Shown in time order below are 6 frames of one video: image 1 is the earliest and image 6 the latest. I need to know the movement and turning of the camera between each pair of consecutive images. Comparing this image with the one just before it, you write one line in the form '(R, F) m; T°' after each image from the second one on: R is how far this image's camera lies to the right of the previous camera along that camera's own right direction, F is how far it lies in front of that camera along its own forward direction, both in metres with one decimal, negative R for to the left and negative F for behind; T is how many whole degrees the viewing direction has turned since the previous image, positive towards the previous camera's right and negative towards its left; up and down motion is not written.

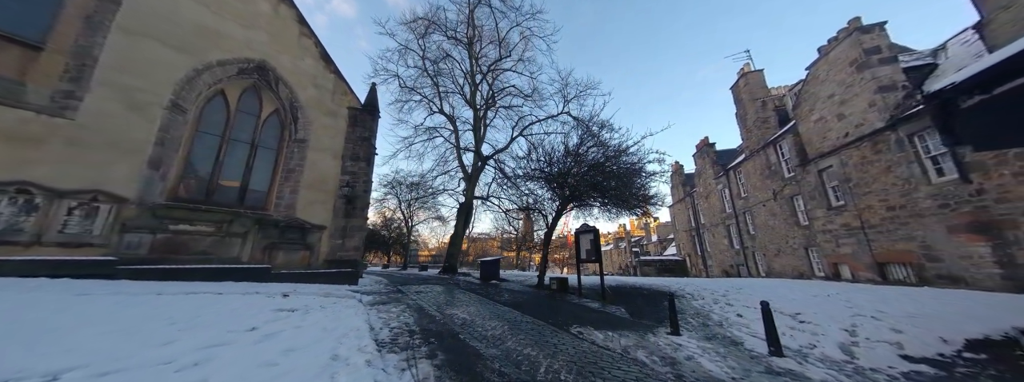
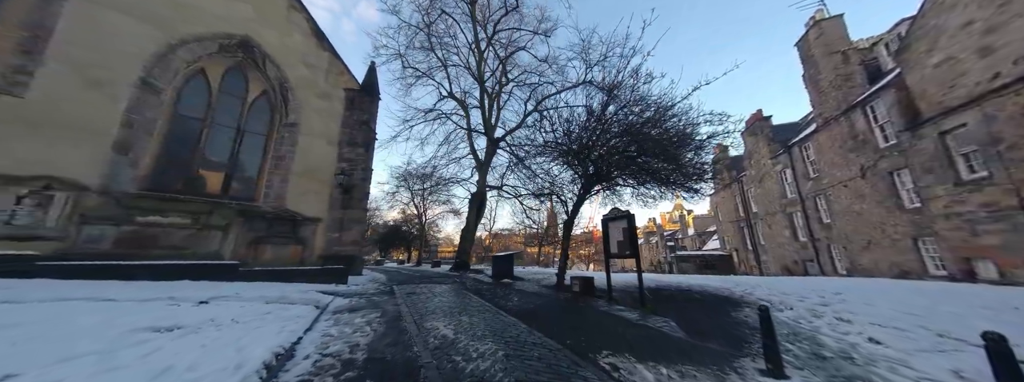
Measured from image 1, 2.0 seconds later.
(+0.3, +1.4) m; -5°
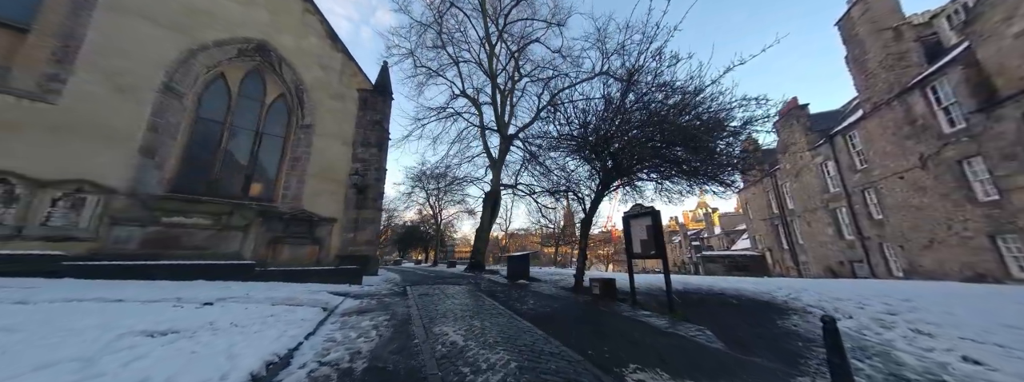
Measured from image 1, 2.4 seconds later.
(0.0, +0.3) m; -3°
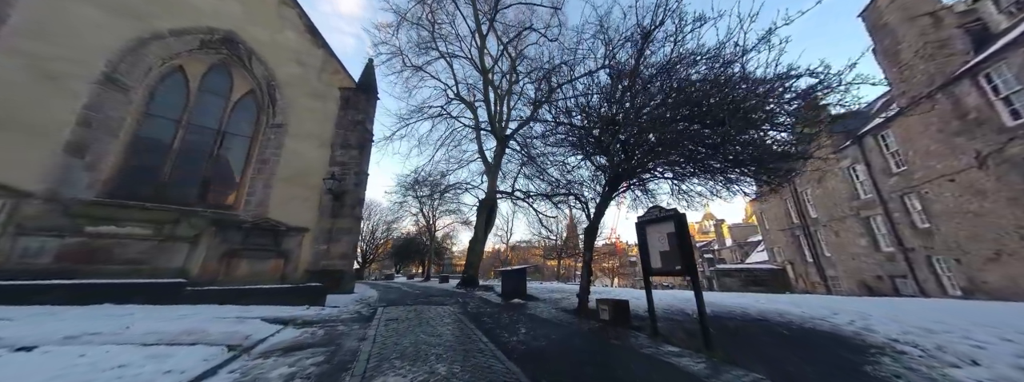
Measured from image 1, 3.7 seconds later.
(+0.3, +1.0) m; -1°
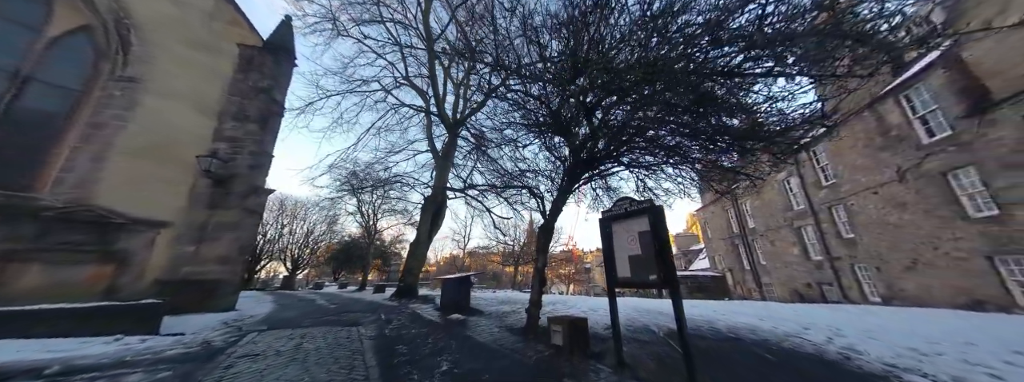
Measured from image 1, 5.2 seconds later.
(+0.4, +1.1) m; +8°
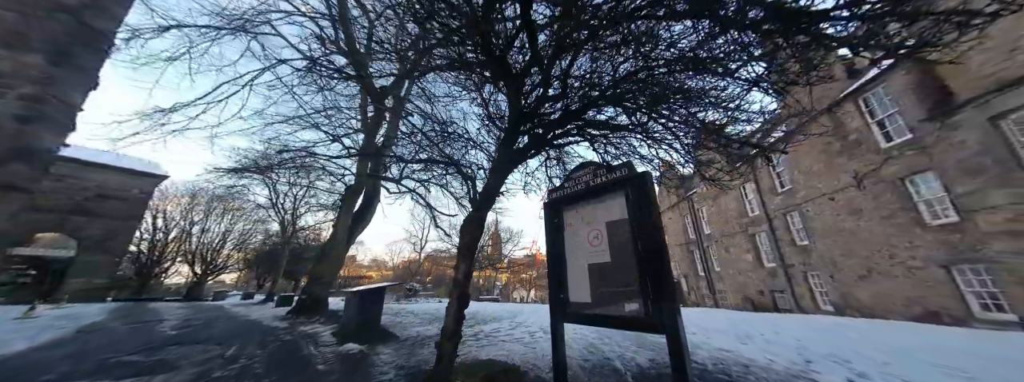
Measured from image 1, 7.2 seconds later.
(+0.6, +1.4) m; +7°
